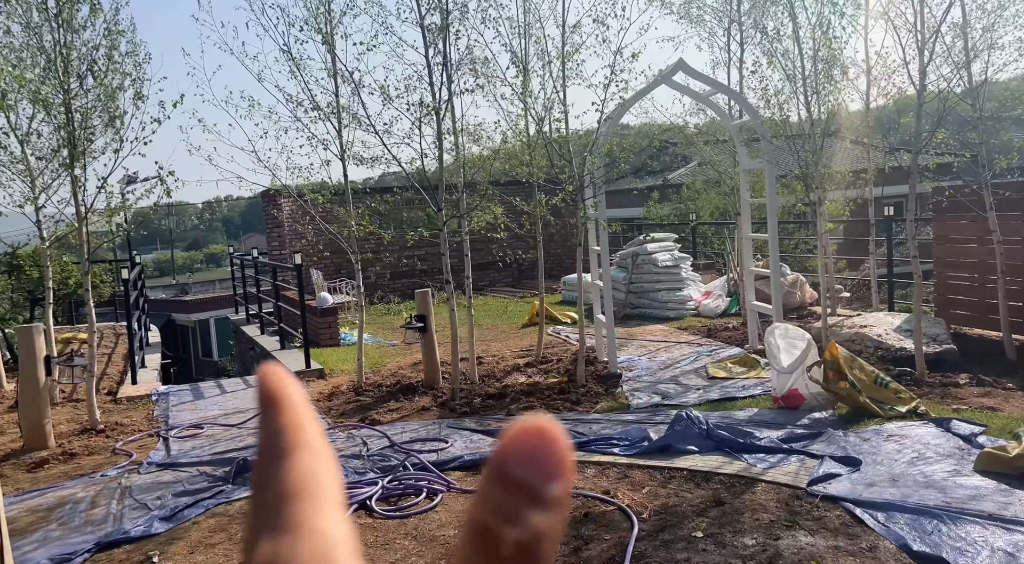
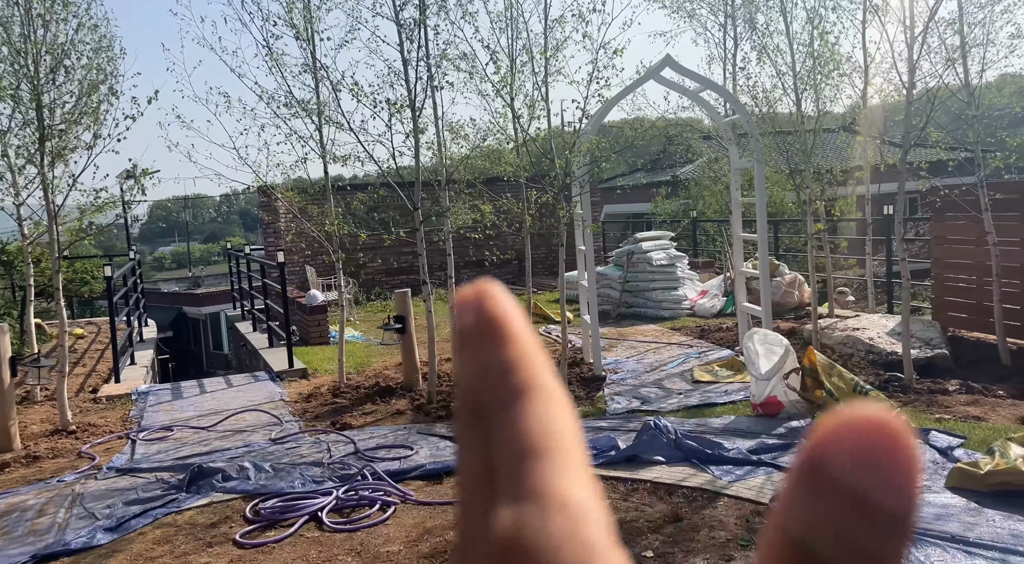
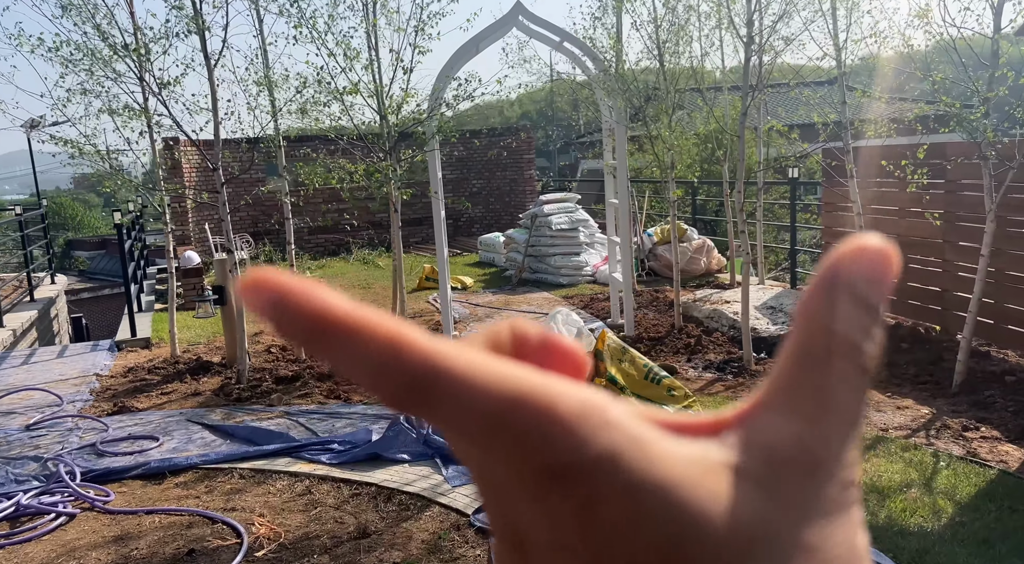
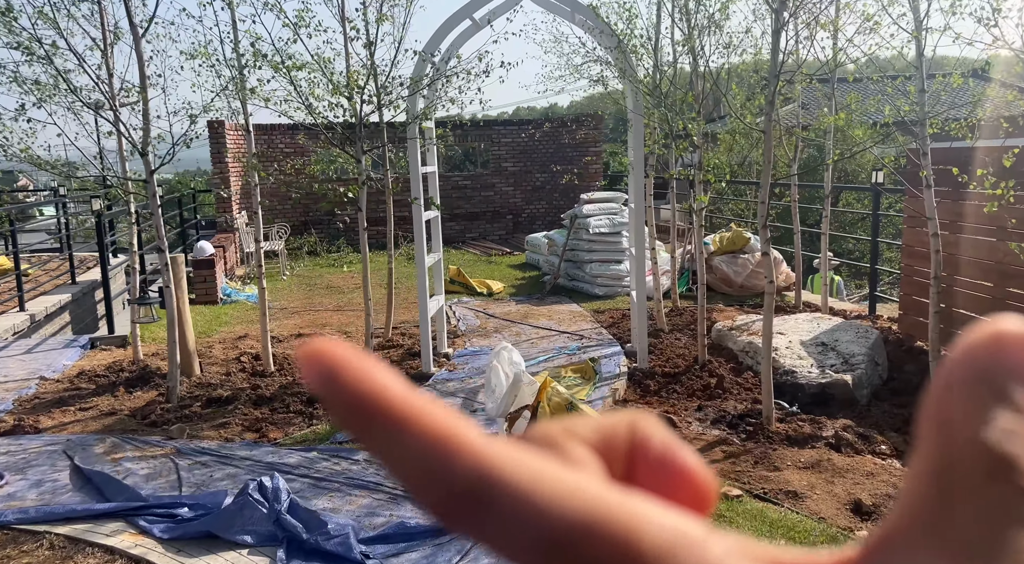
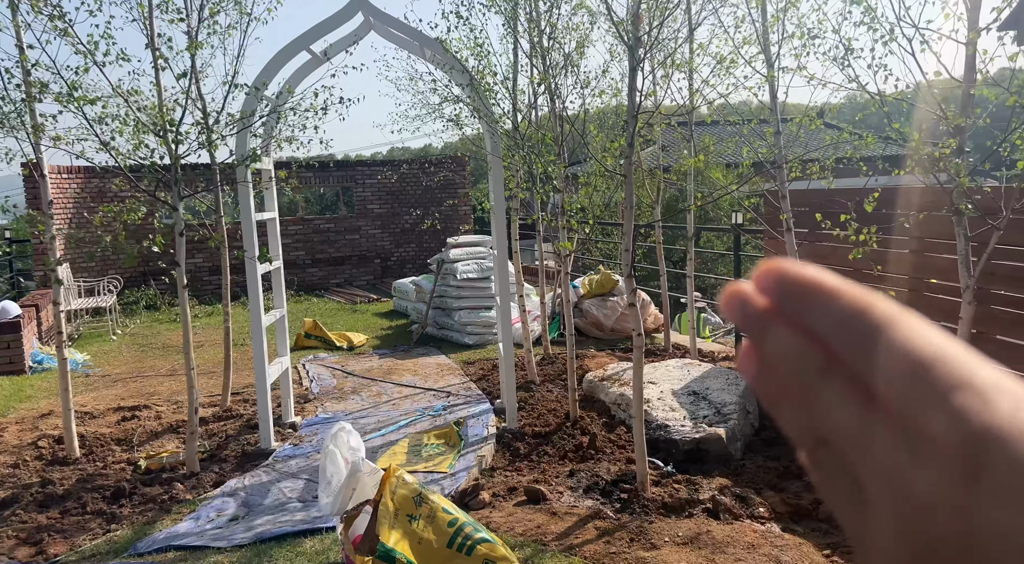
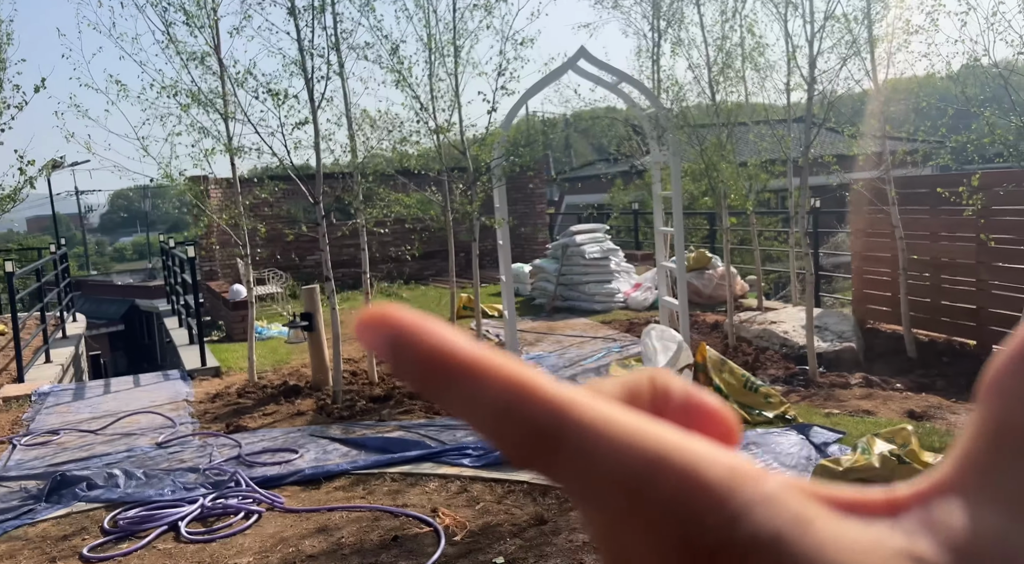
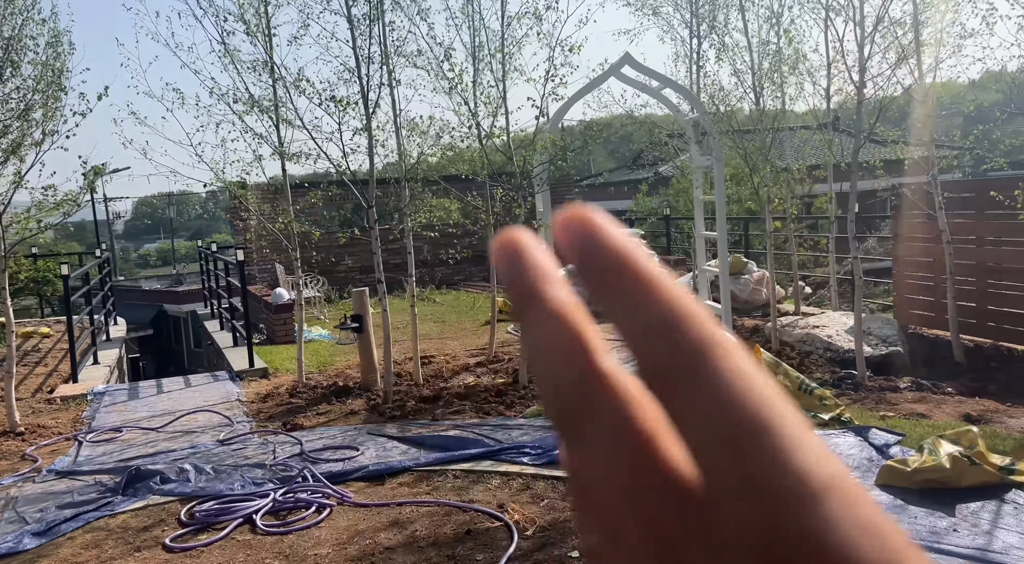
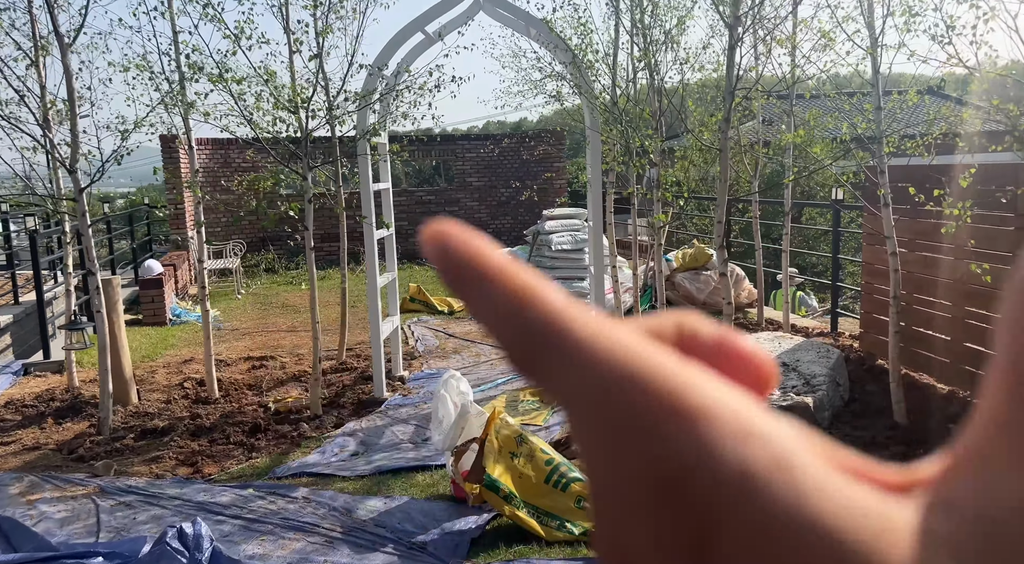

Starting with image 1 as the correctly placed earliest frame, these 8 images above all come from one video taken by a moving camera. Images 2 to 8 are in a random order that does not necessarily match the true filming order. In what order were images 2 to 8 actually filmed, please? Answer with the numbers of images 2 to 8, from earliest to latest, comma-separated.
2, 7, 6, 3, 4, 8, 5
